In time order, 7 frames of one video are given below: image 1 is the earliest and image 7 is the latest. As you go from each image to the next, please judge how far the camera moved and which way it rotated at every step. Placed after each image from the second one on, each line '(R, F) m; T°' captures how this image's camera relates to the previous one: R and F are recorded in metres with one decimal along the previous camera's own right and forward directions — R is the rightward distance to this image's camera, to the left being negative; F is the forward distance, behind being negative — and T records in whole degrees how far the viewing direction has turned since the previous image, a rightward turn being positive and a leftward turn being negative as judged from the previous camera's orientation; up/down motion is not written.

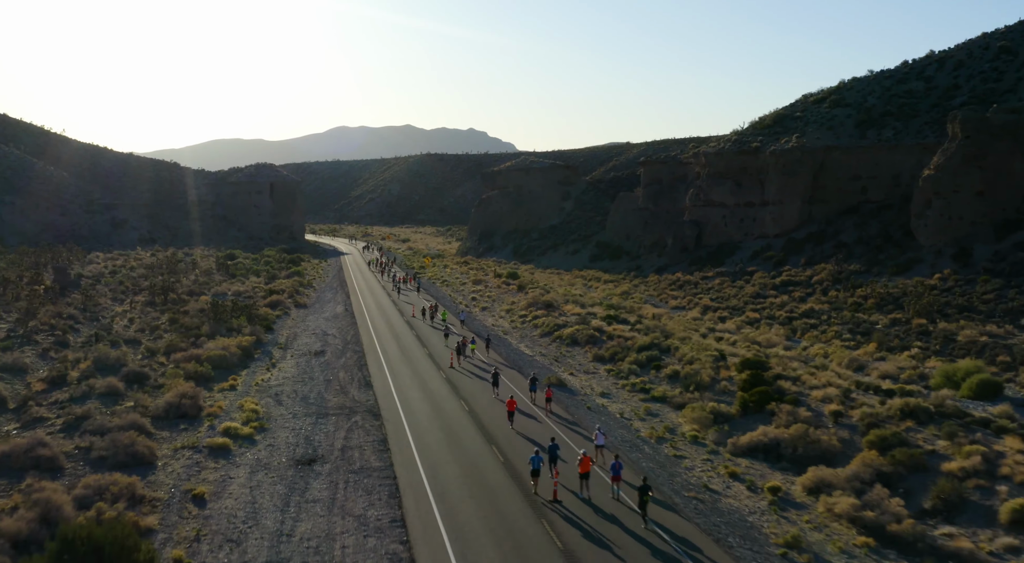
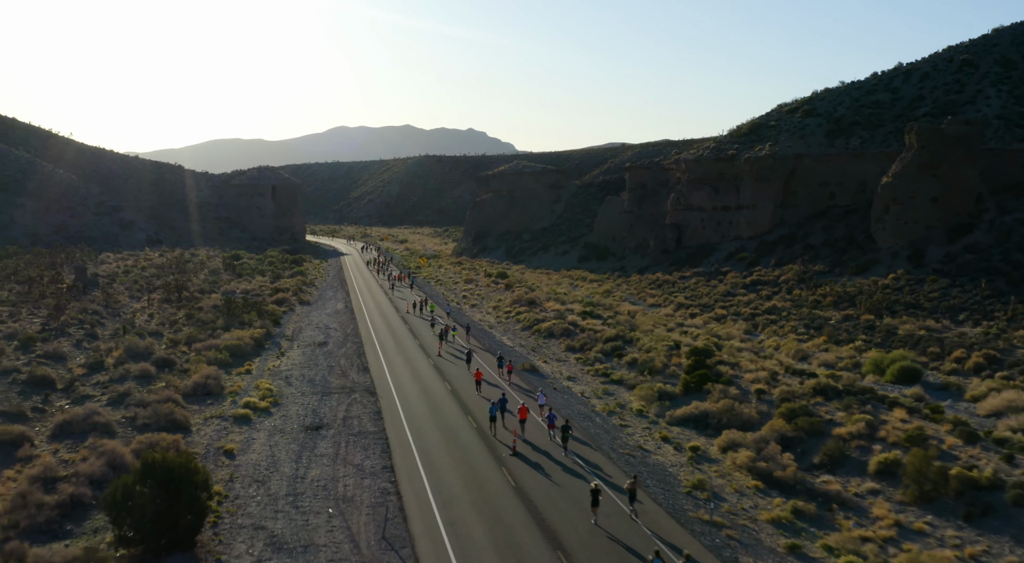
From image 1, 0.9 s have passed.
(+0.7, -3.1) m; 0°
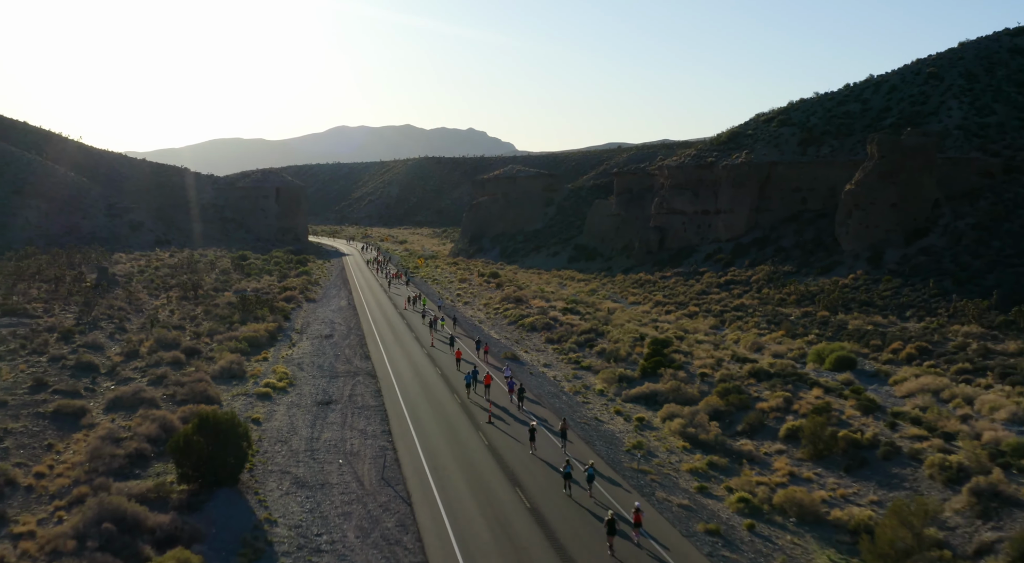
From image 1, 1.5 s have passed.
(+0.7, -3.4) m; 0°
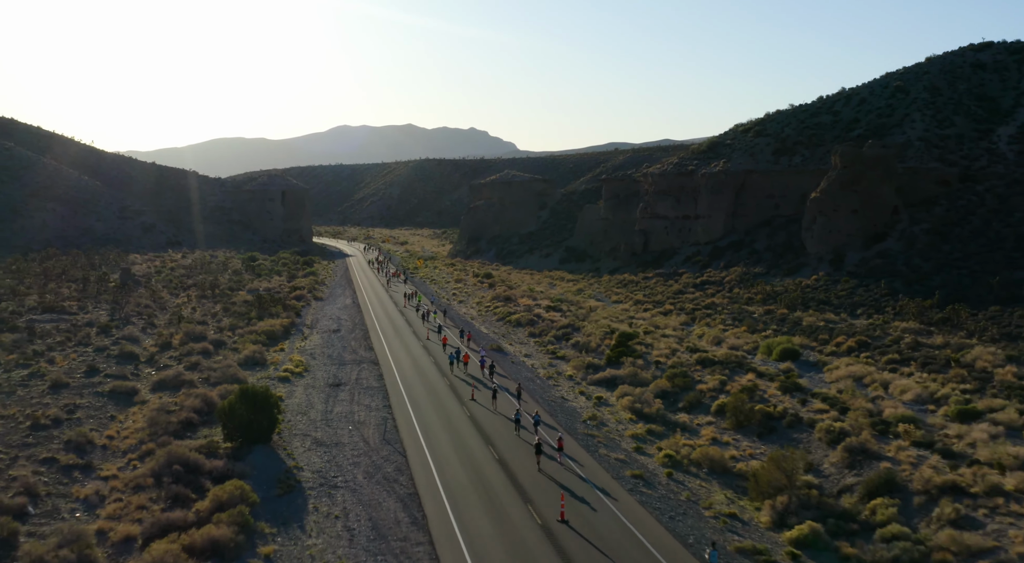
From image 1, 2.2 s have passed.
(+0.7, -3.9) m; 0°
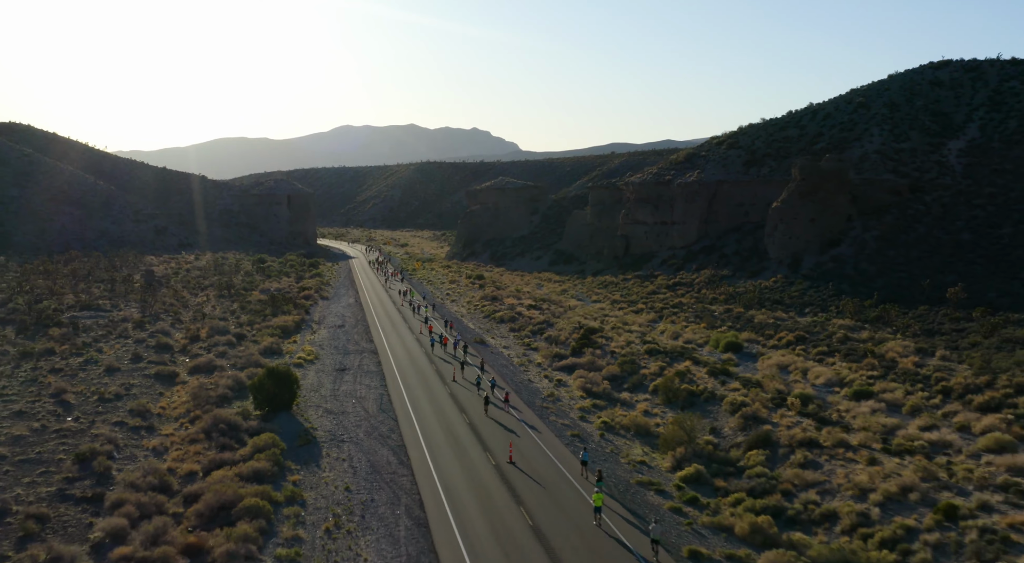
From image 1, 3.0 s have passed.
(+1.1, -5.0) m; 0°
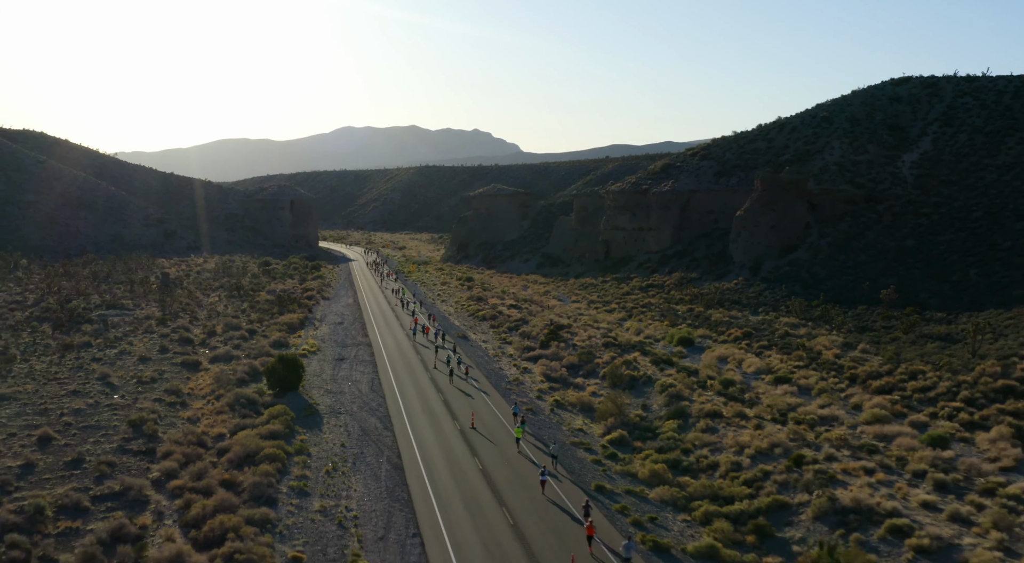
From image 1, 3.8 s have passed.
(+1.4, -5.0) m; 0°
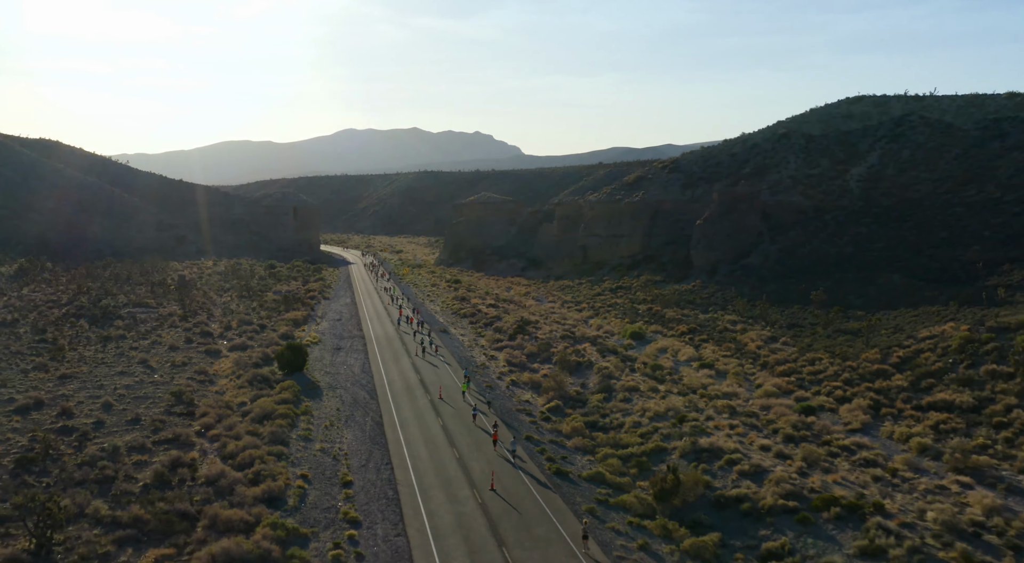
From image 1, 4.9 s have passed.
(+1.9, -6.6) m; 0°
